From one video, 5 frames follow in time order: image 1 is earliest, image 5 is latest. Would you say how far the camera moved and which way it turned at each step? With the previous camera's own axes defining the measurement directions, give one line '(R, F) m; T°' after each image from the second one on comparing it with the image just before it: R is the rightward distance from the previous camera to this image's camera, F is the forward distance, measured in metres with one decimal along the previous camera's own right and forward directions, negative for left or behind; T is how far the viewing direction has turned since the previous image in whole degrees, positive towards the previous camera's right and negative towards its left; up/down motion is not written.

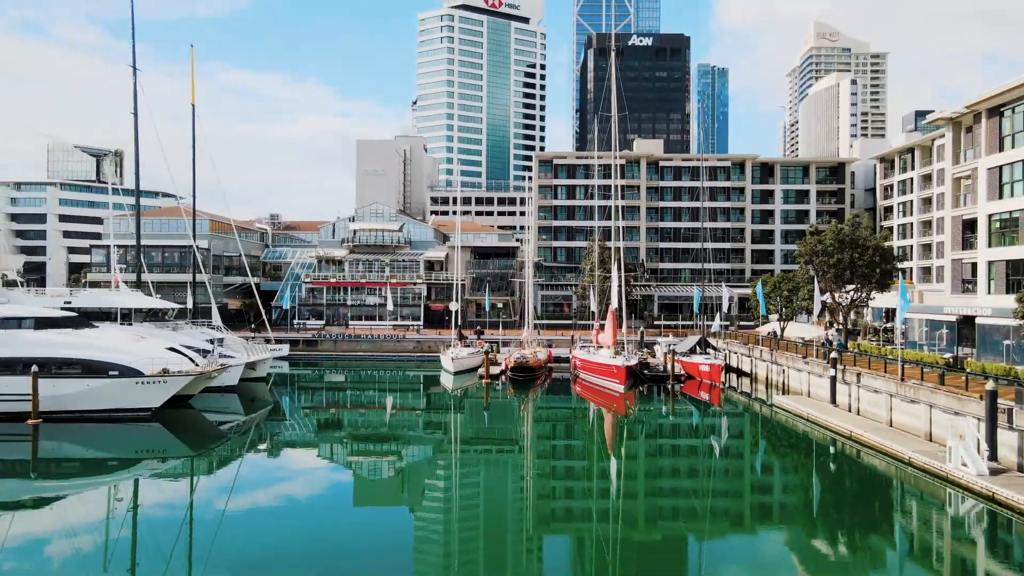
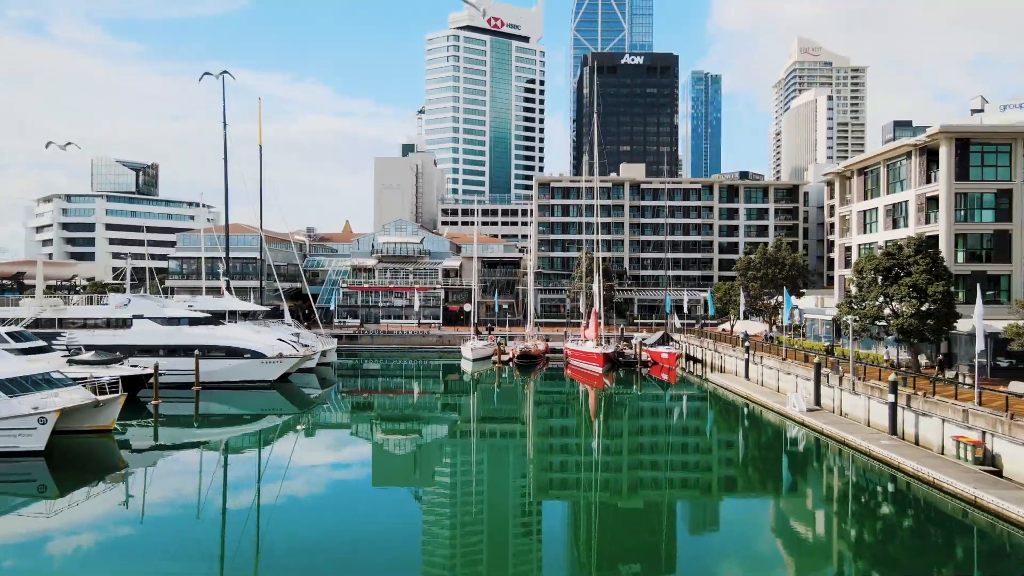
(-0.6, -13.3) m; 0°
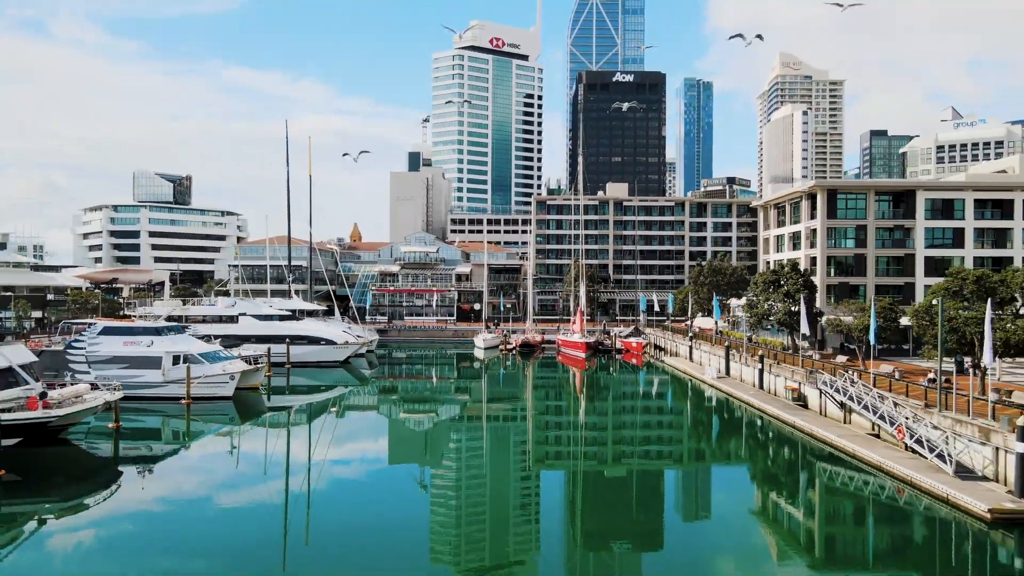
(-0.4, -15.7) m; 0°
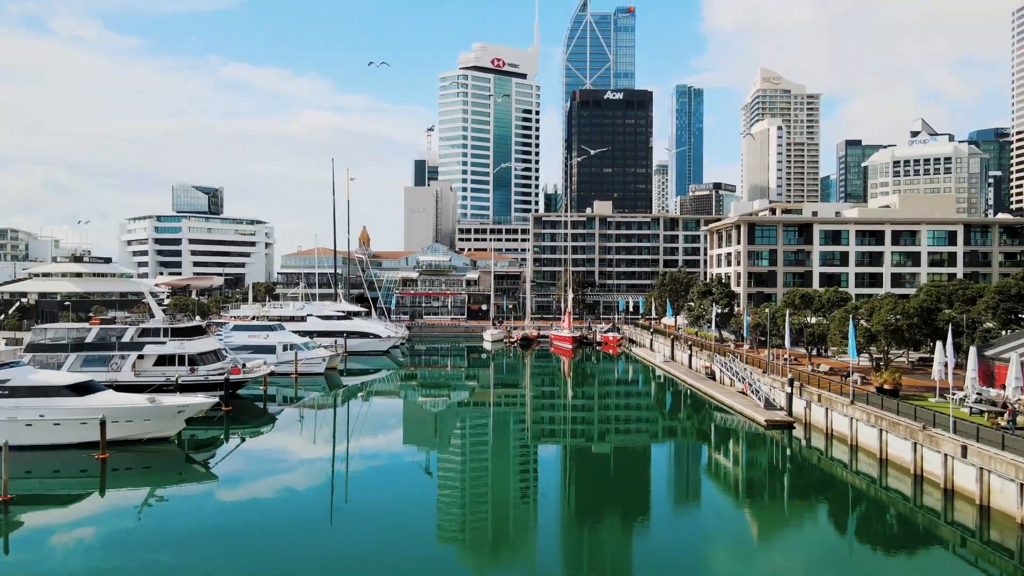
(-0.5, -18.5) m; 0°
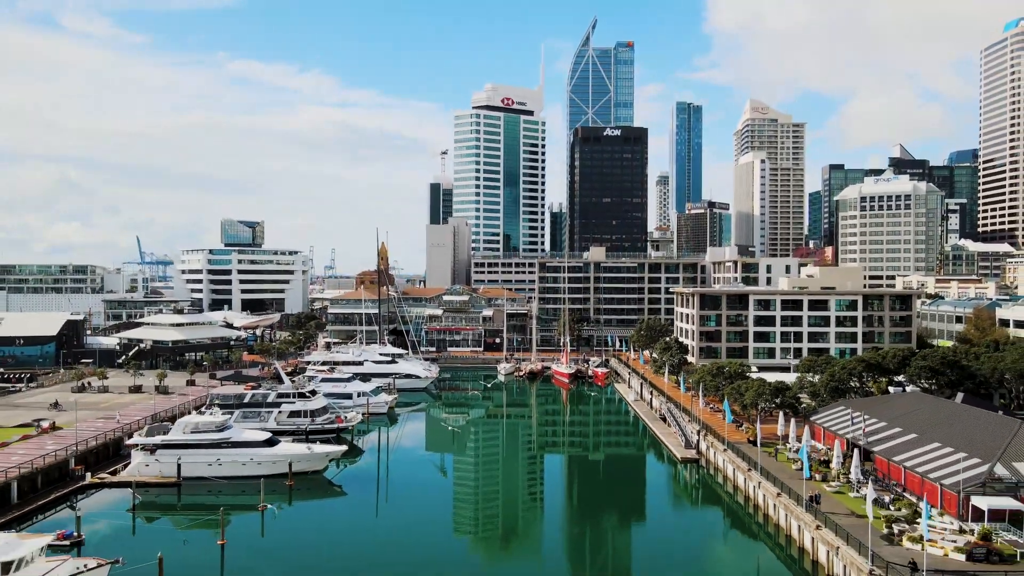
(-0.2, -23.2) m; -1°
